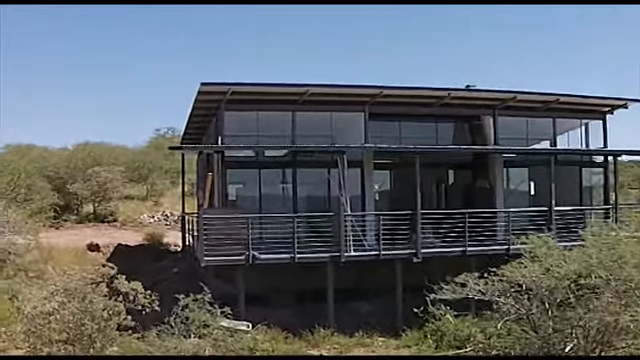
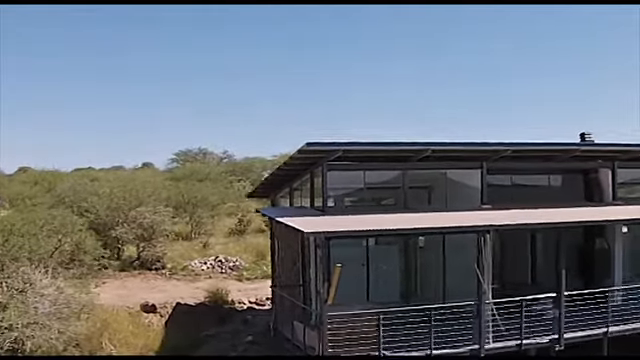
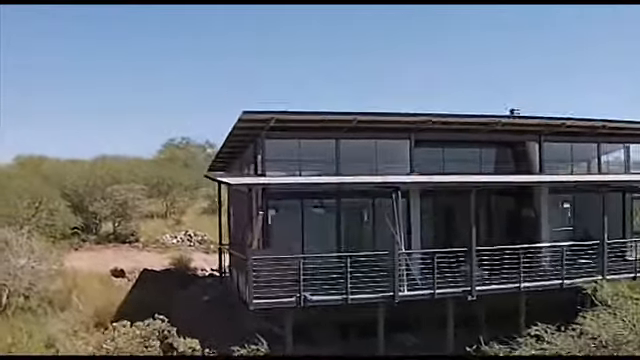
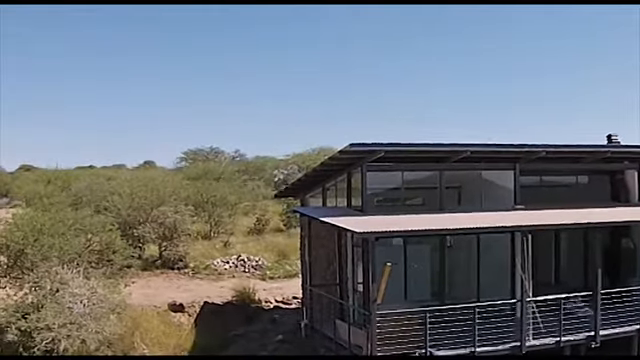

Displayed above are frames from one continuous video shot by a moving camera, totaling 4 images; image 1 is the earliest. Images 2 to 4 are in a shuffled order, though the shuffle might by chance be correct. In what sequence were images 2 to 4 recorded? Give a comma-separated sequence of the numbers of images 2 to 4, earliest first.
3, 4, 2
